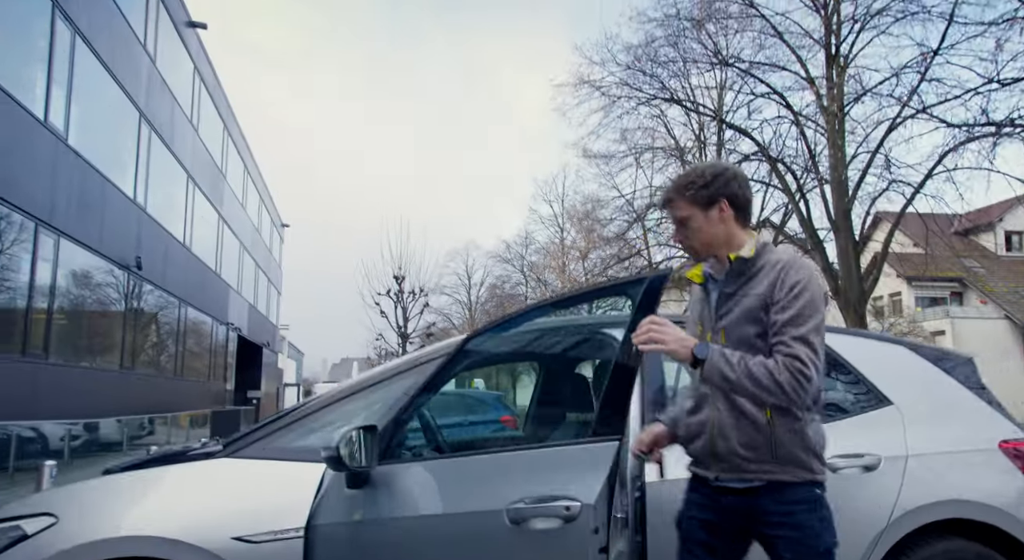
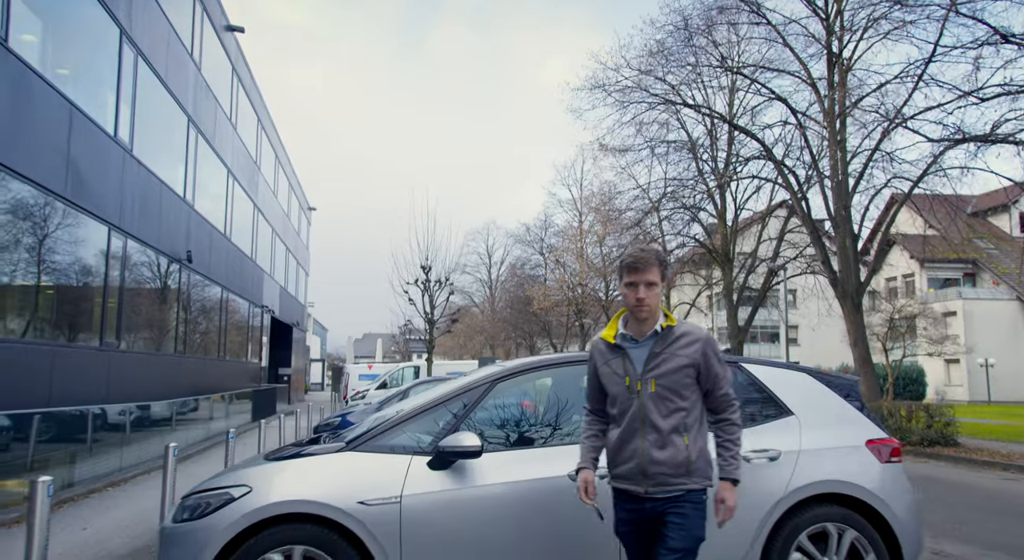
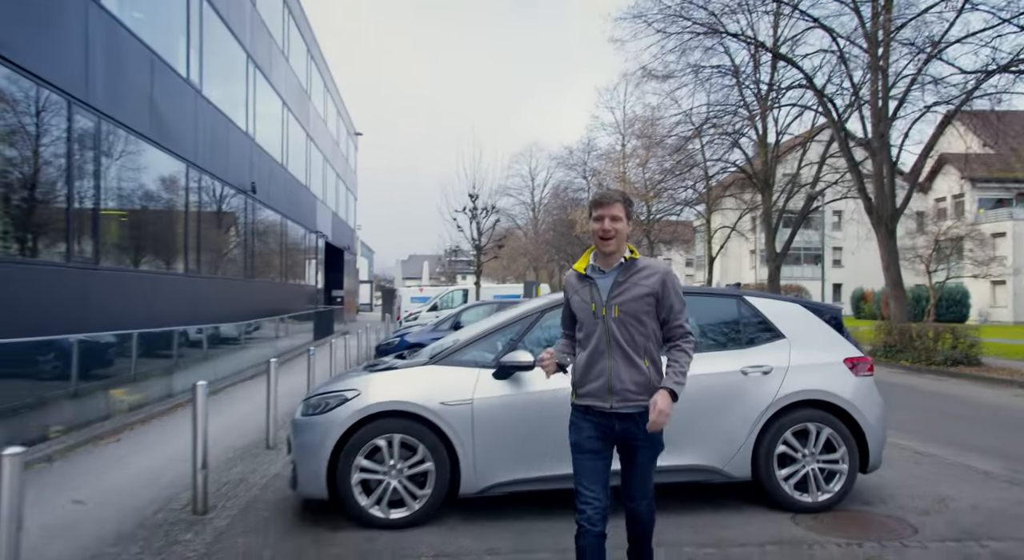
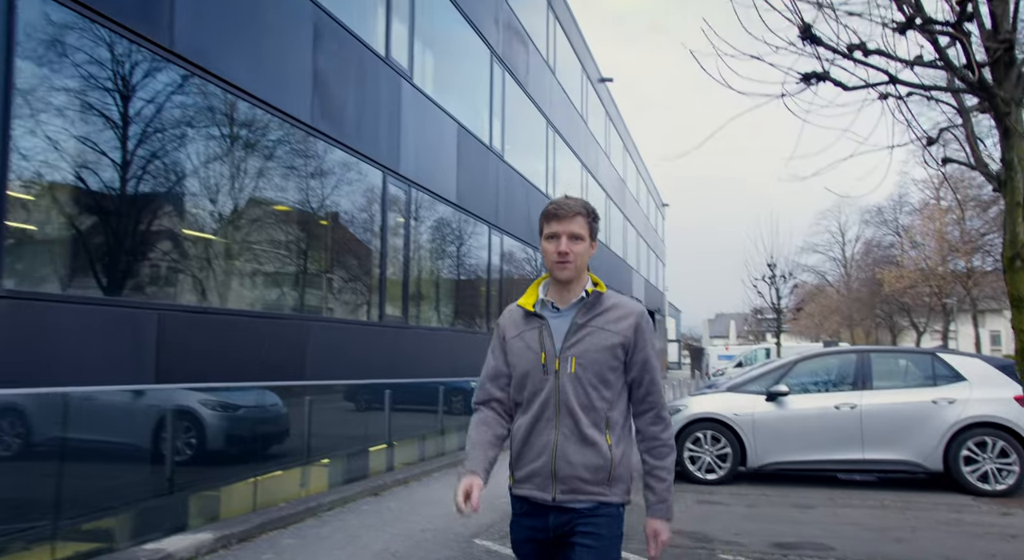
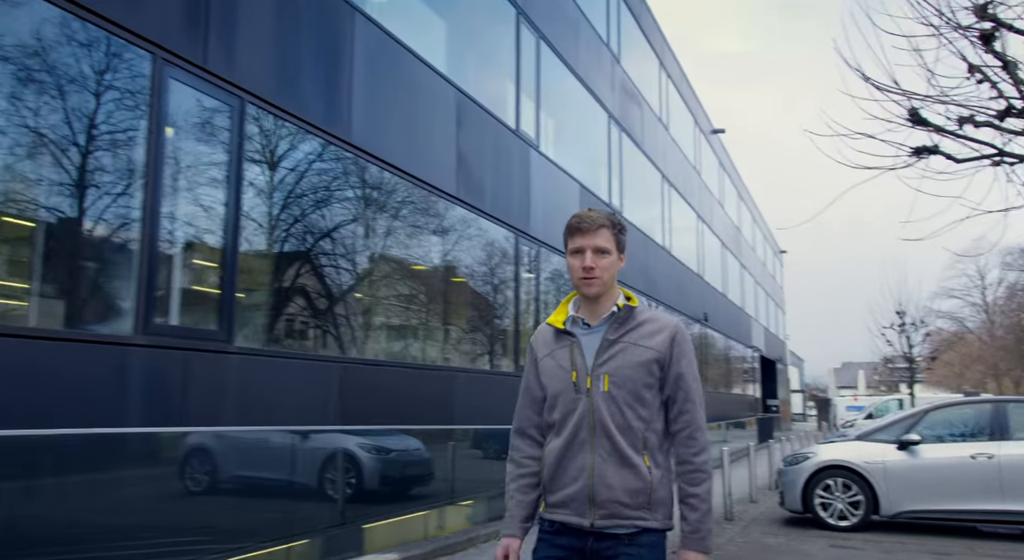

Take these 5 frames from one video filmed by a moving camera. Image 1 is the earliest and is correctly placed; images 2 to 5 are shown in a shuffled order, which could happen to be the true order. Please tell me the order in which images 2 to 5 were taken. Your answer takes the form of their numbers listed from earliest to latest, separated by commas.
2, 3, 4, 5
